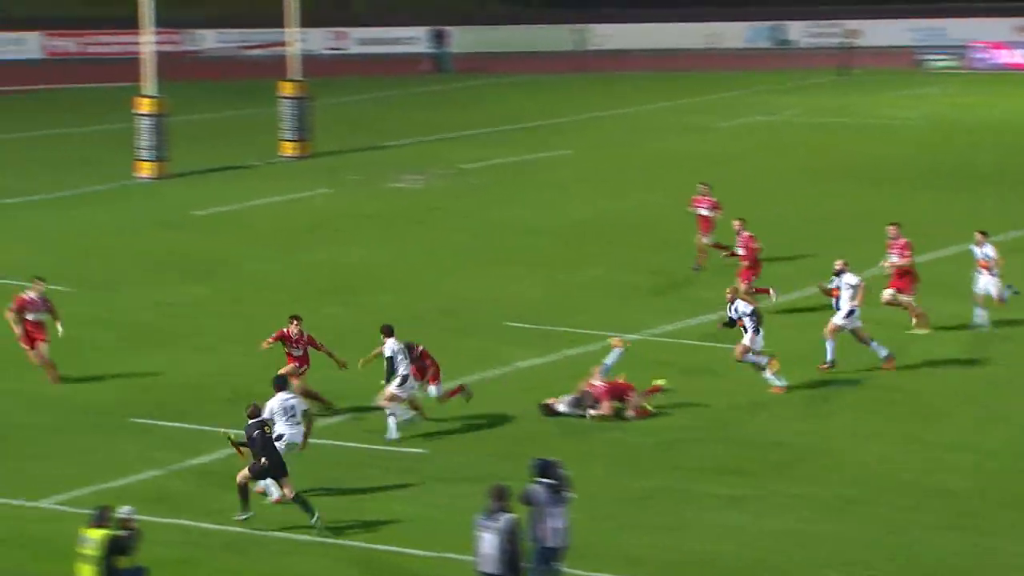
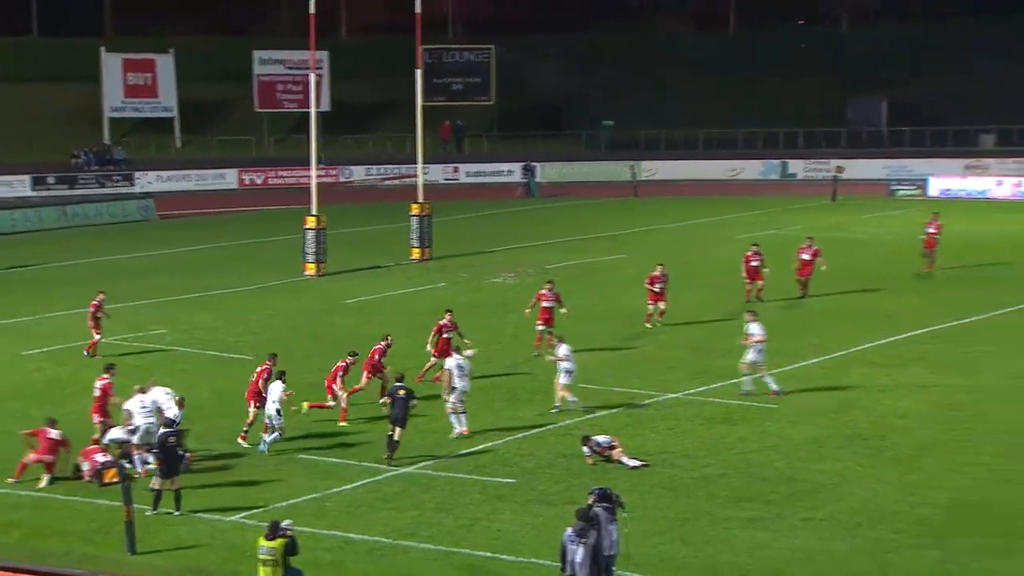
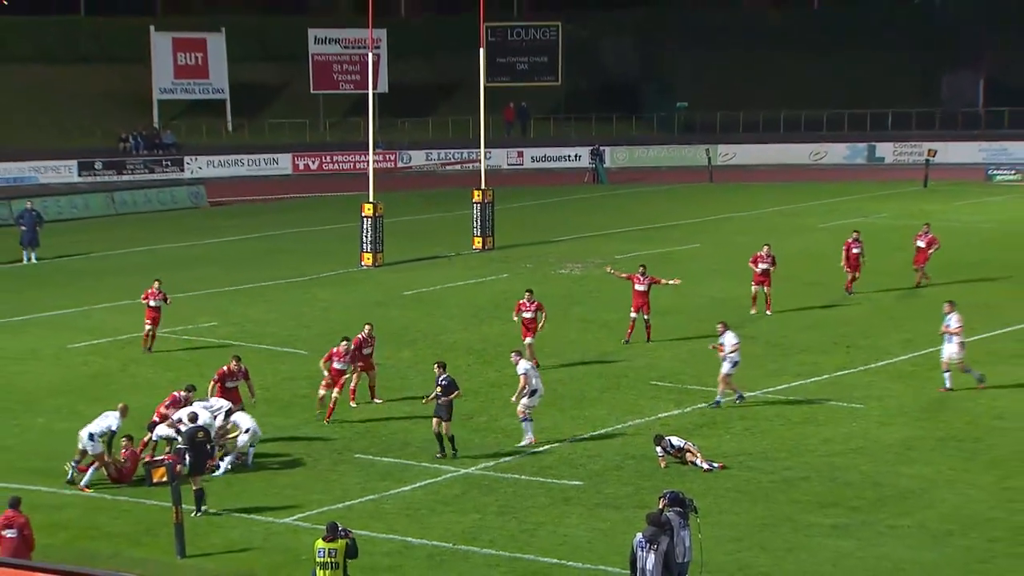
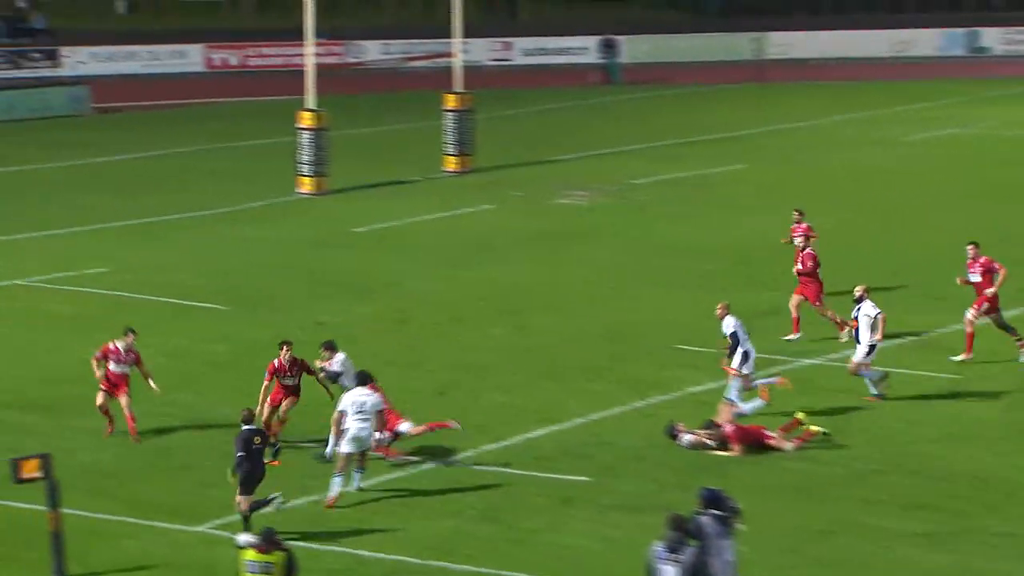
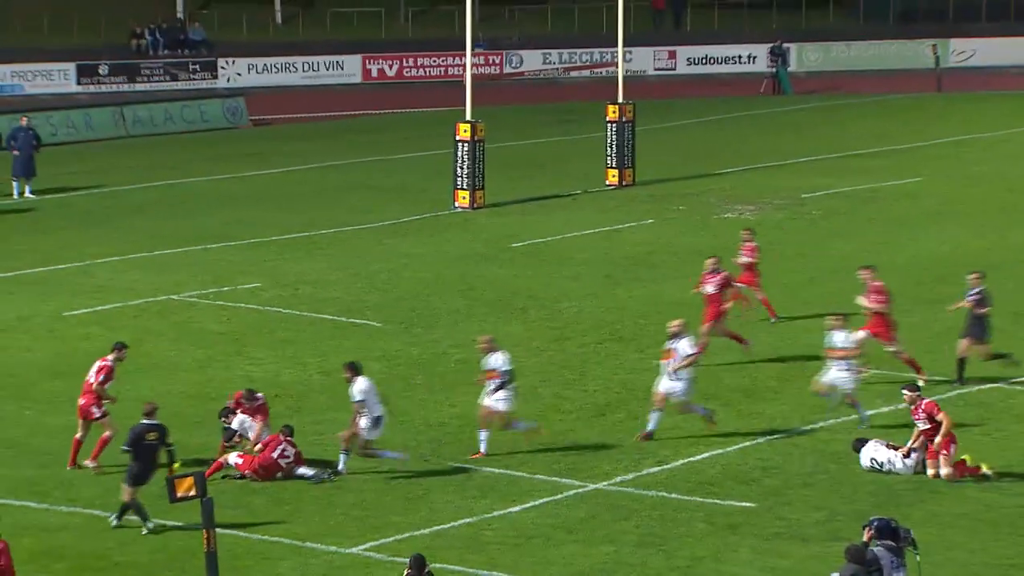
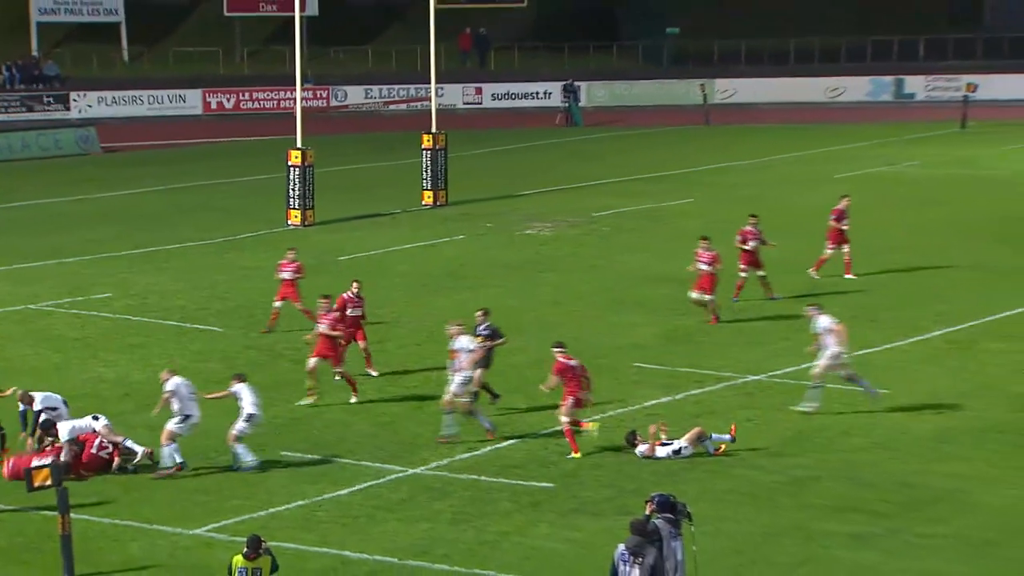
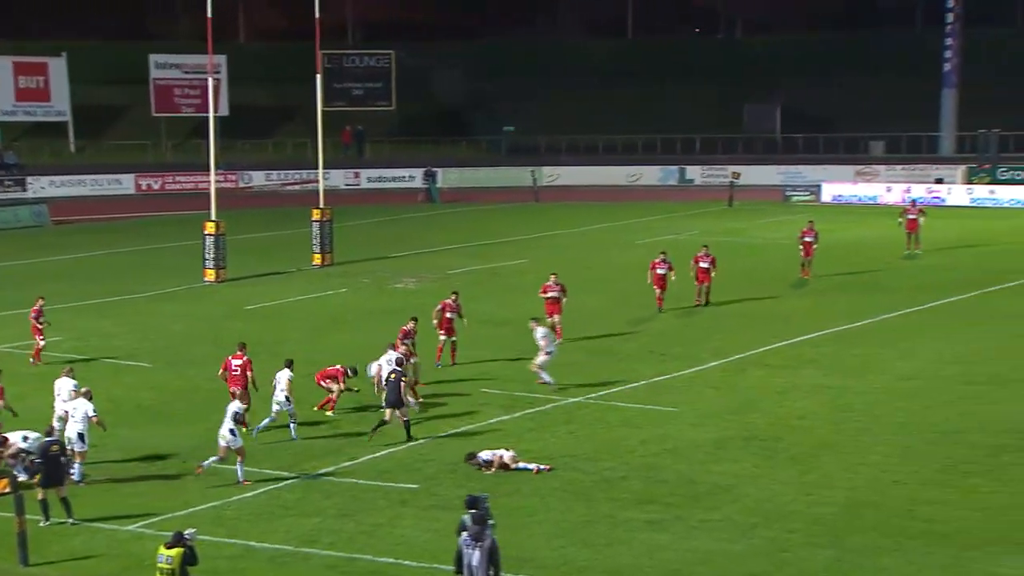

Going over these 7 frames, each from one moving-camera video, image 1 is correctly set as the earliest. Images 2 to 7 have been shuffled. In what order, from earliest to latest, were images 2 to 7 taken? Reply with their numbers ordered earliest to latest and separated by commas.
4, 5, 6, 3, 2, 7
